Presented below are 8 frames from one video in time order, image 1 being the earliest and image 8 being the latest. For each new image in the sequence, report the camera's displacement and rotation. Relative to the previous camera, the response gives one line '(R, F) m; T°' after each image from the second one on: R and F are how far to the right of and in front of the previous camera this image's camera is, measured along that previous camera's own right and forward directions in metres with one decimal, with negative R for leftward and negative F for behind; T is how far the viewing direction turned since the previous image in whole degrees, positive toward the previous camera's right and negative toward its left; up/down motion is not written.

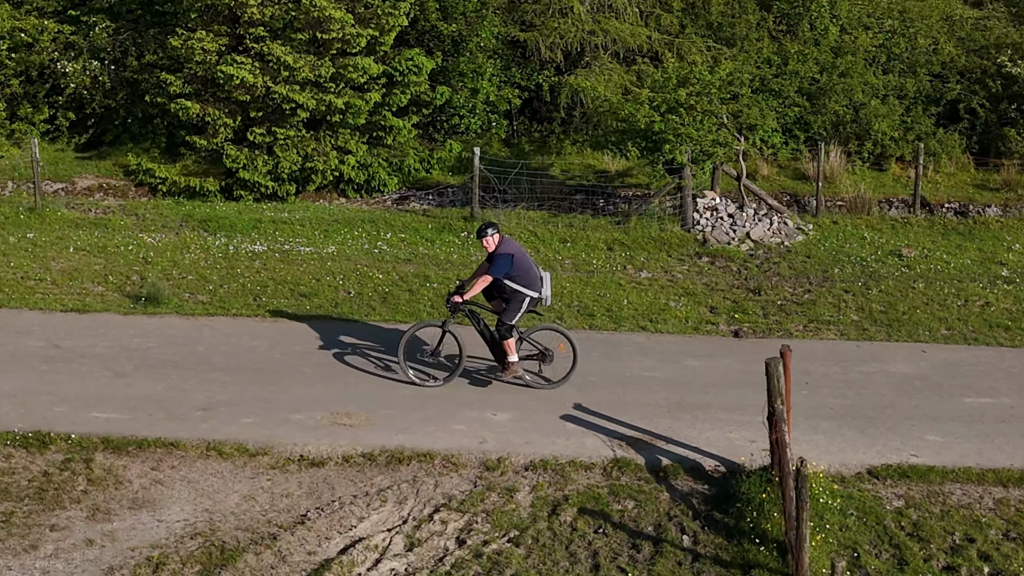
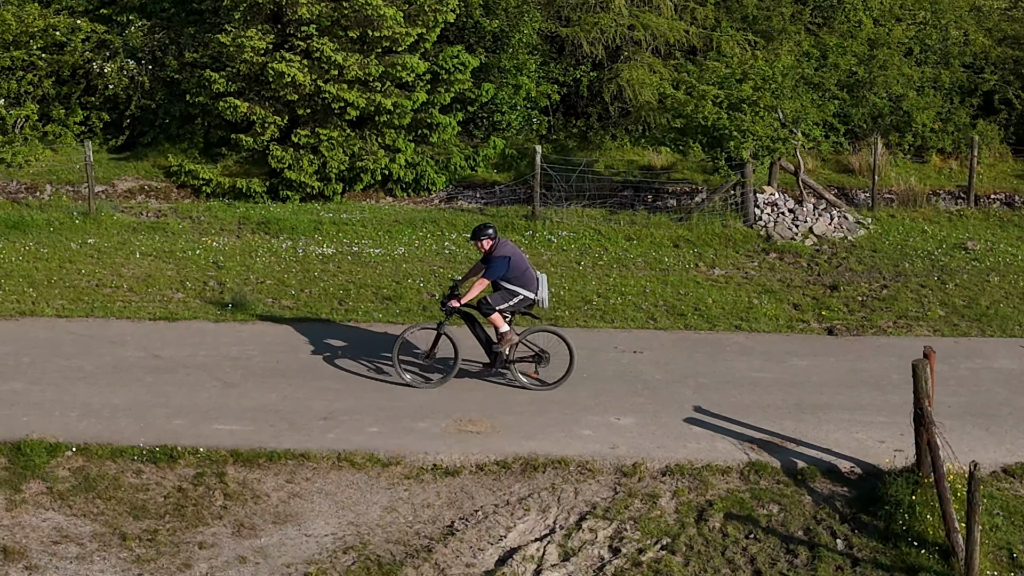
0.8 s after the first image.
(-1.1, +0.1) m; +2°
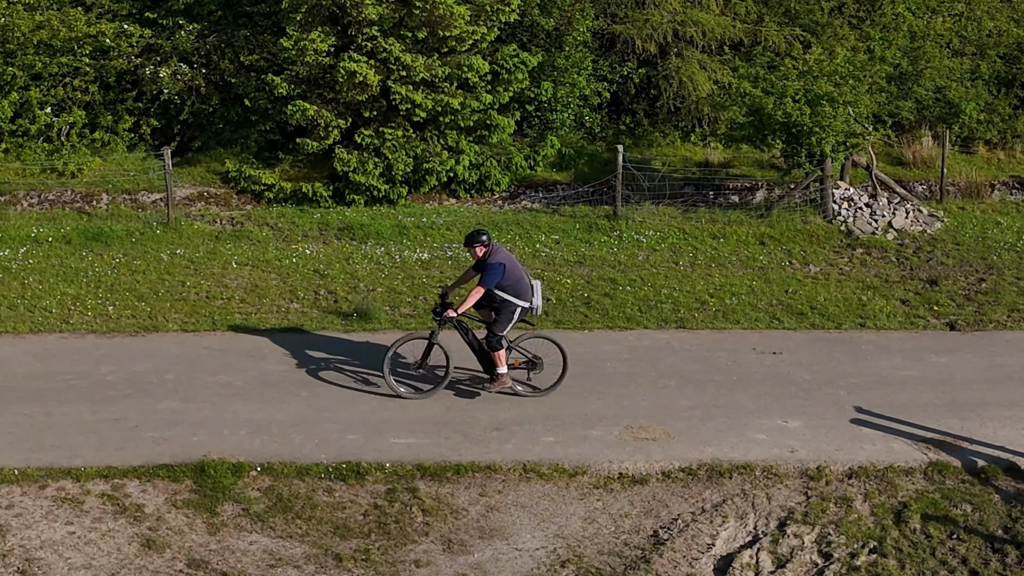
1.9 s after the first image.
(-1.5, +0.1) m; +4°
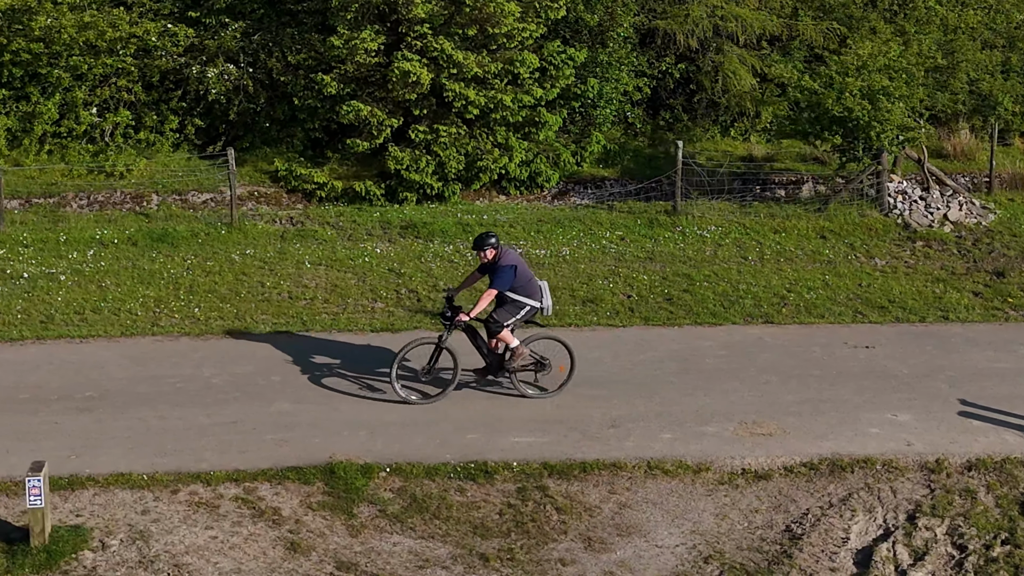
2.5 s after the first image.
(-0.9, 0.0) m; +2°
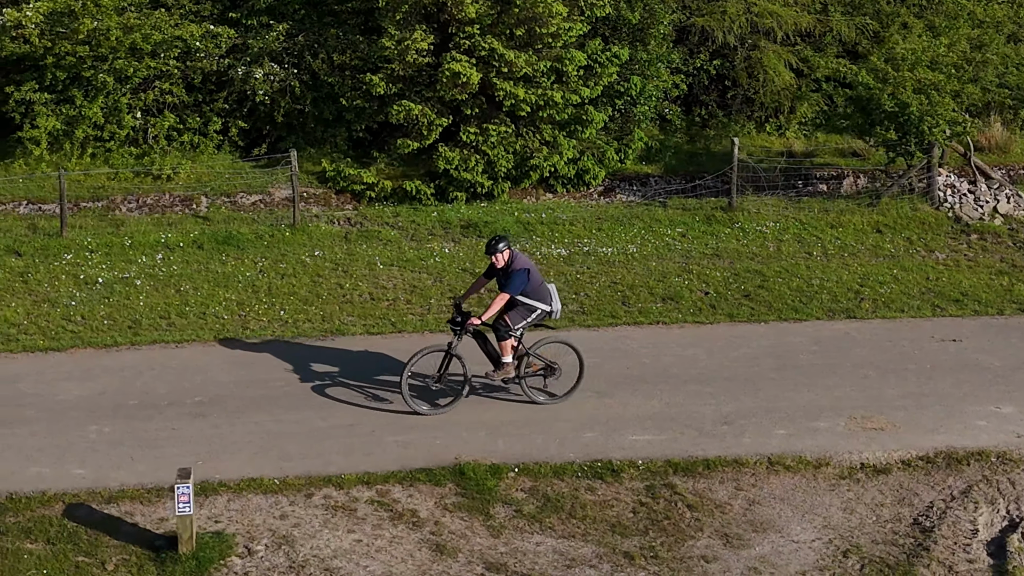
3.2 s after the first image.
(-0.9, 0.0) m; +2°
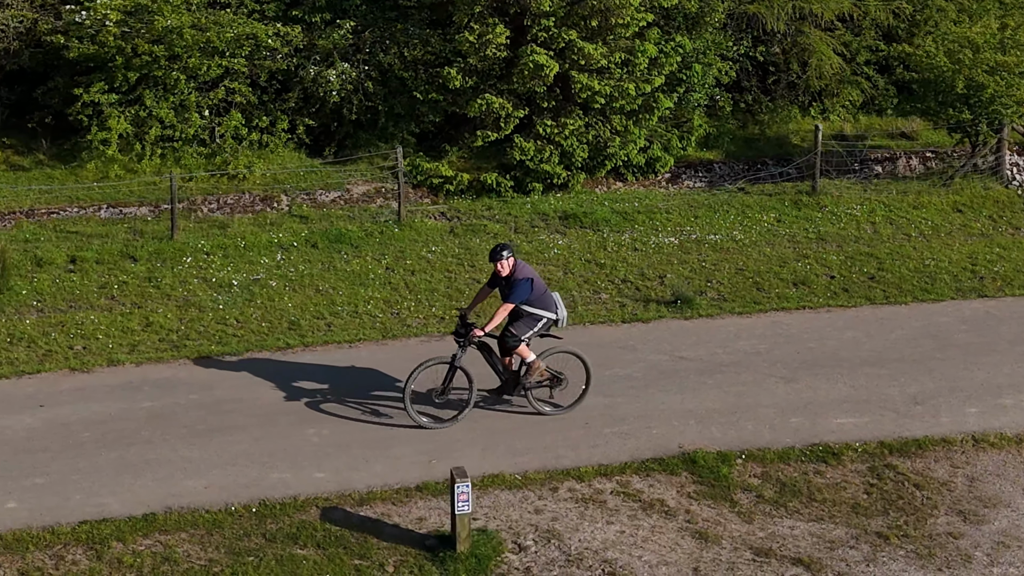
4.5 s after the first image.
(-1.9, -0.1) m; +5°
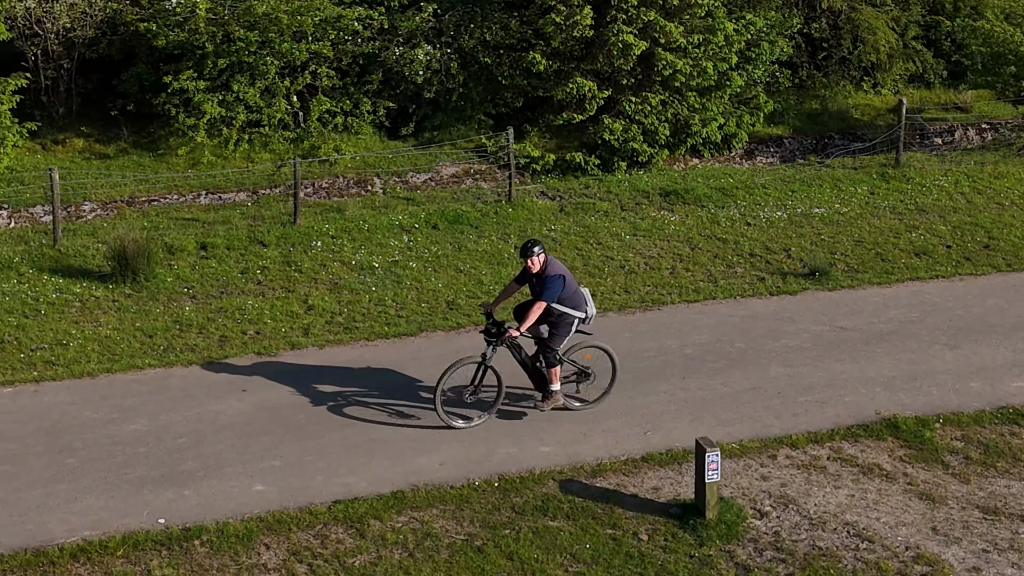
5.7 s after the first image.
(-1.7, -0.2) m; +3°
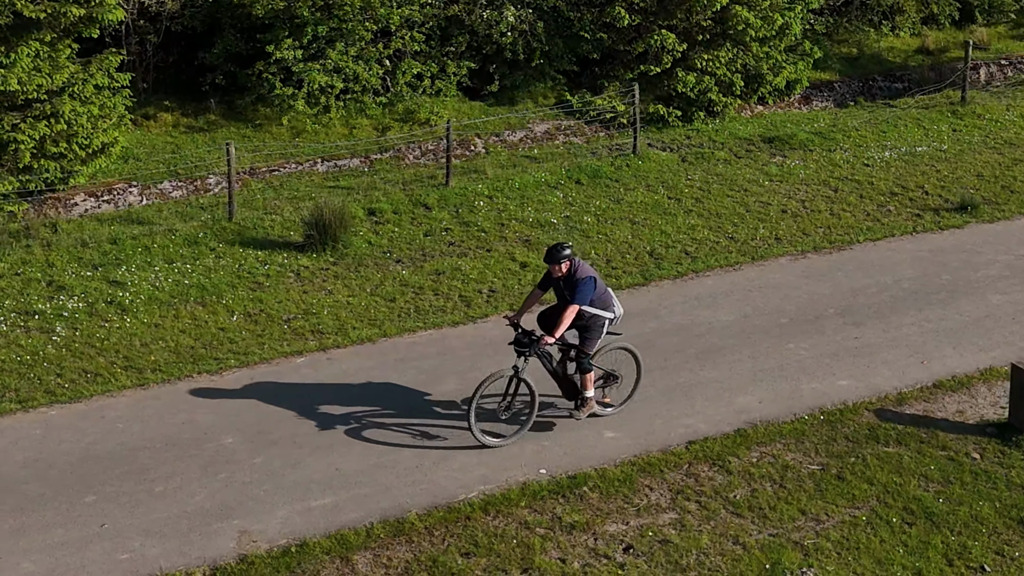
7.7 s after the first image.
(-2.9, -0.3) m; +7°
